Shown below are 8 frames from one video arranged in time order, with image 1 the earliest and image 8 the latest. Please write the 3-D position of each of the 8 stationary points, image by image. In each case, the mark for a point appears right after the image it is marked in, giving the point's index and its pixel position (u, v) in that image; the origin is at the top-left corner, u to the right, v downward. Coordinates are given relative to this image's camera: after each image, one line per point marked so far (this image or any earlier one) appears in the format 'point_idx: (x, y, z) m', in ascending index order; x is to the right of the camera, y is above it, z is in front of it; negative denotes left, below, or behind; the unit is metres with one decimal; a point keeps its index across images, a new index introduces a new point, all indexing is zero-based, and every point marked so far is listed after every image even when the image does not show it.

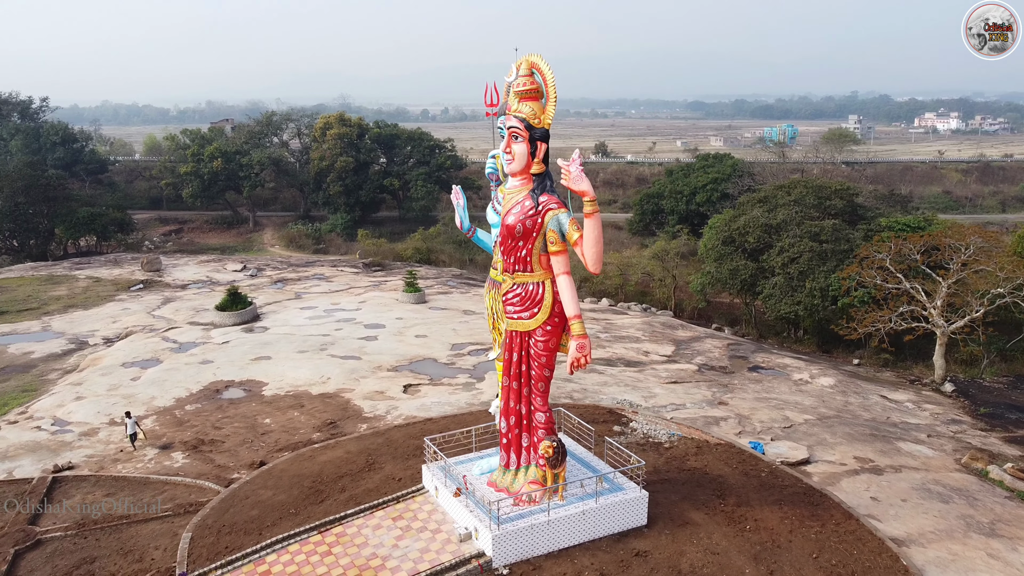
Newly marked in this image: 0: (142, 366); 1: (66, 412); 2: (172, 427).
0: (-8.0, -1.7, +17.4) m
1: (-8.2, -2.3, +14.9) m
2: (-6.0, -2.4, +14.2) m
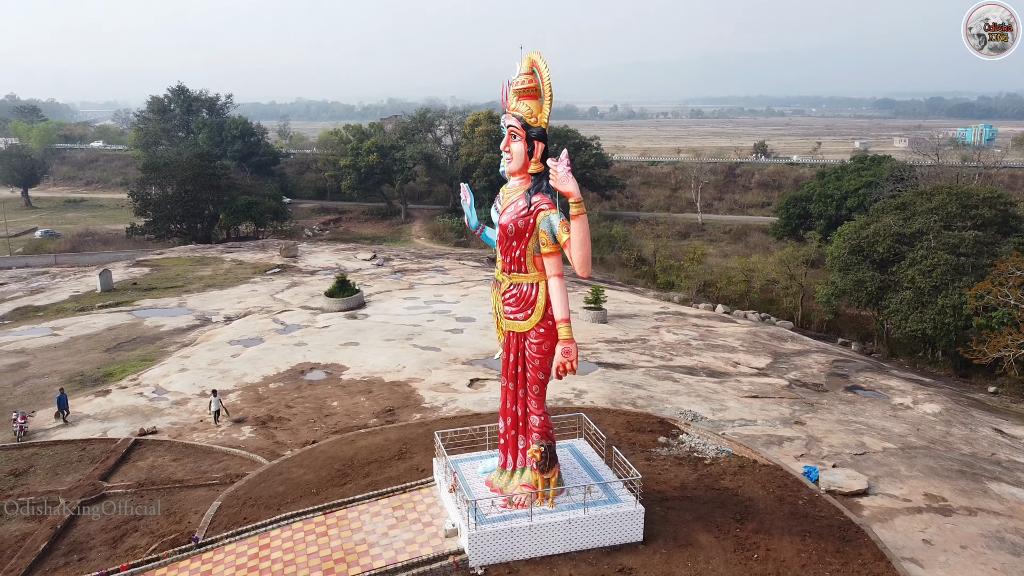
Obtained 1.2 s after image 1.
0: (-6.2, -1.3, +18.7) m
1: (-7.0, -1.9, +16.4) m
2: (-4.9, -2.1, +15.3) m
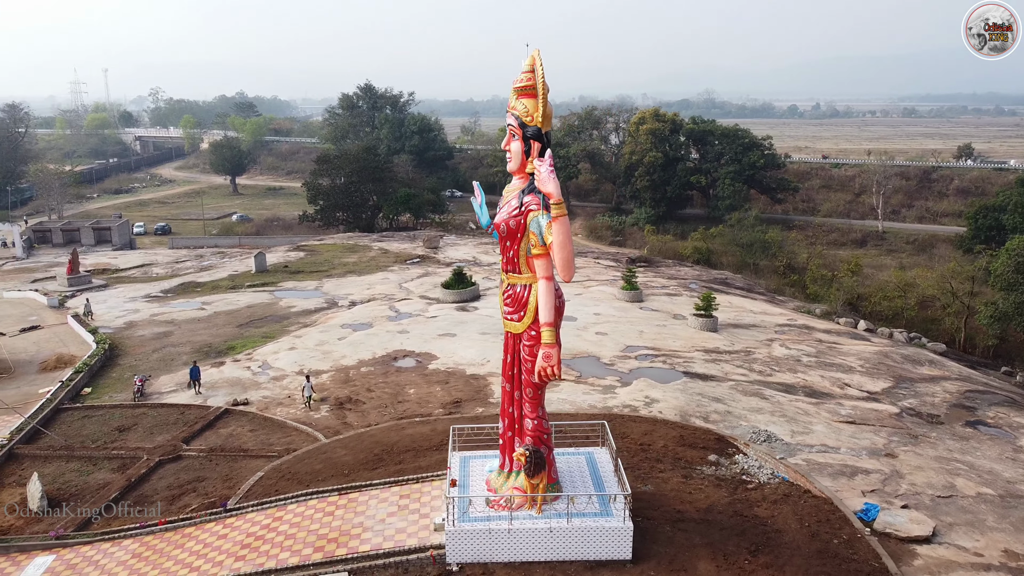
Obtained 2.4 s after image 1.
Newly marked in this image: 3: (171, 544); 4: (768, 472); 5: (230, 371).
0: (-3.9, -1.0, +19.8) m
1: (-5.2, -1.5, +17.7) m
2: (-3.5, -1.9, +16.2) m
3: (-4.1, -3.1, +9.7) m
4: (+3.6, -2.6, +11.5) m
5: (-6.0, -1.7, +17.1) m
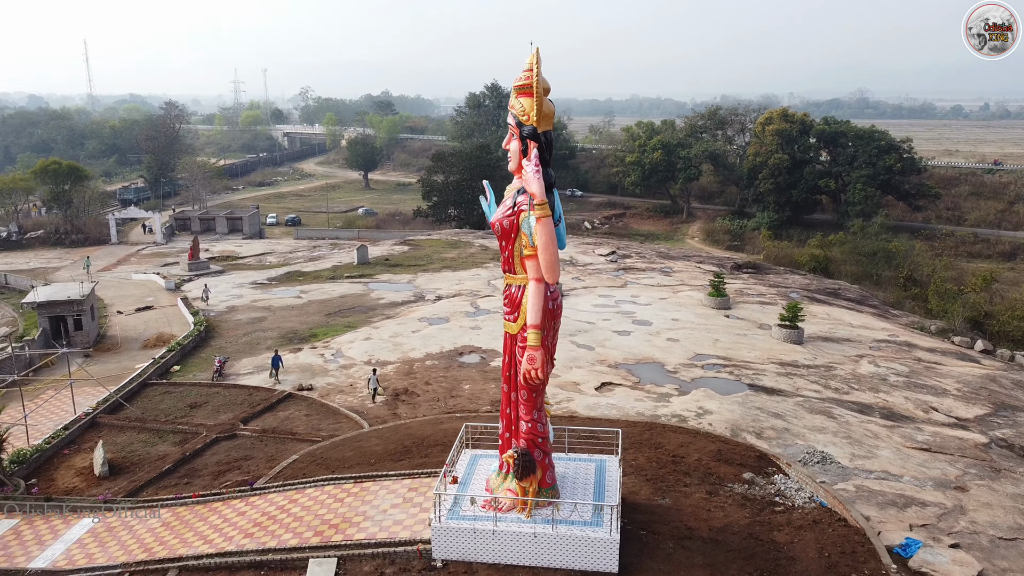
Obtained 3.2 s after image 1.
0: (-2.1, -0.9, +20.3) m
1: (-3.7, -1.3, +18.4) m
2: (-2.3, -1.8, +16.6) m
3: (-4.0, -2.9, +10.3) m
4: (+3.9, -2.8, +10.8) m
5: (-4.6, -1.5, +17.9) m
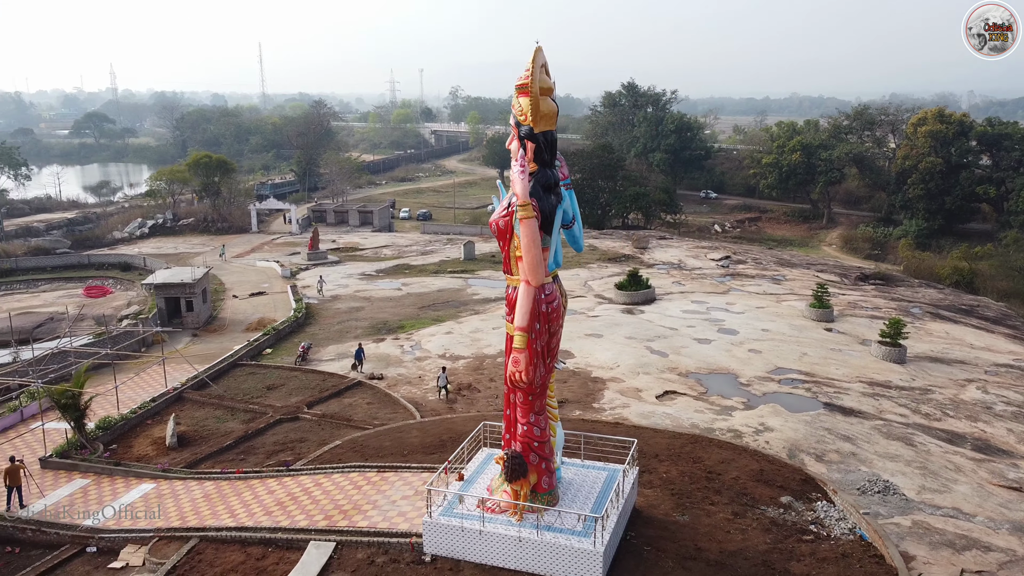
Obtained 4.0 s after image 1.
0: (0.0, -0.8, +20.4) m
1: (-2.0, -1.2, +18.8) m
2: (-0.9, -1.7, +16.8) m
3: (-3.8, -2.7, +10.9) m
4: (+4.1, -2.9, +10.0) m
5: (-2.9, -1.3, +18.5) m
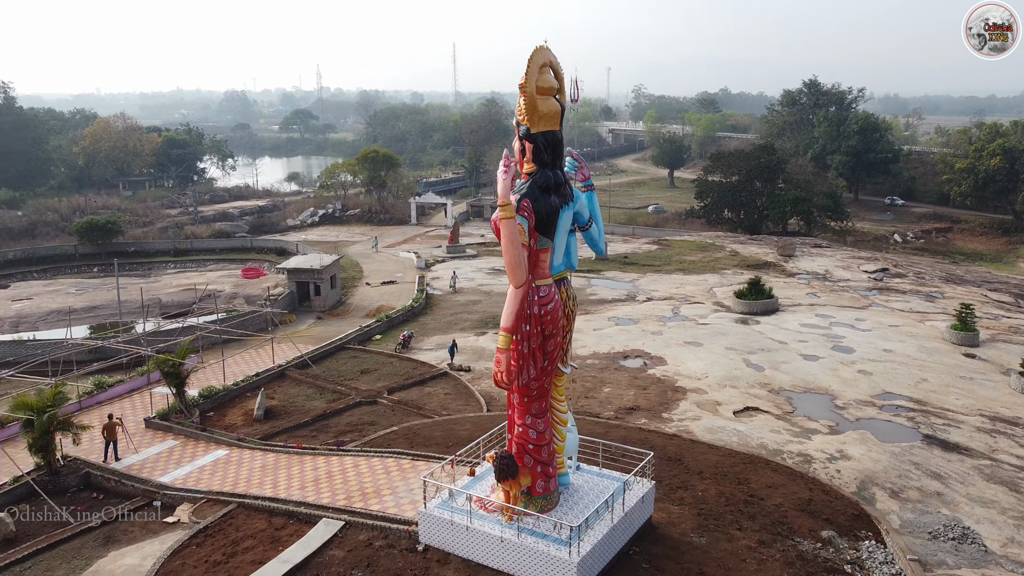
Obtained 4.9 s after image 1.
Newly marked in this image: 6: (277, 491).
0: (+2.6, -0.8, +20.1) m
1: (+0.3, -1.2, +19.0) m
2: (+0.9, -1.7, +16.8) m
3: (-3.3, -2.6, +11.7) m
4: (+4.2, -3.2, +9.1) m
5: (-0.6, -1.2, +18.9) m
6: (-3.1, -2.7, +10.7) m
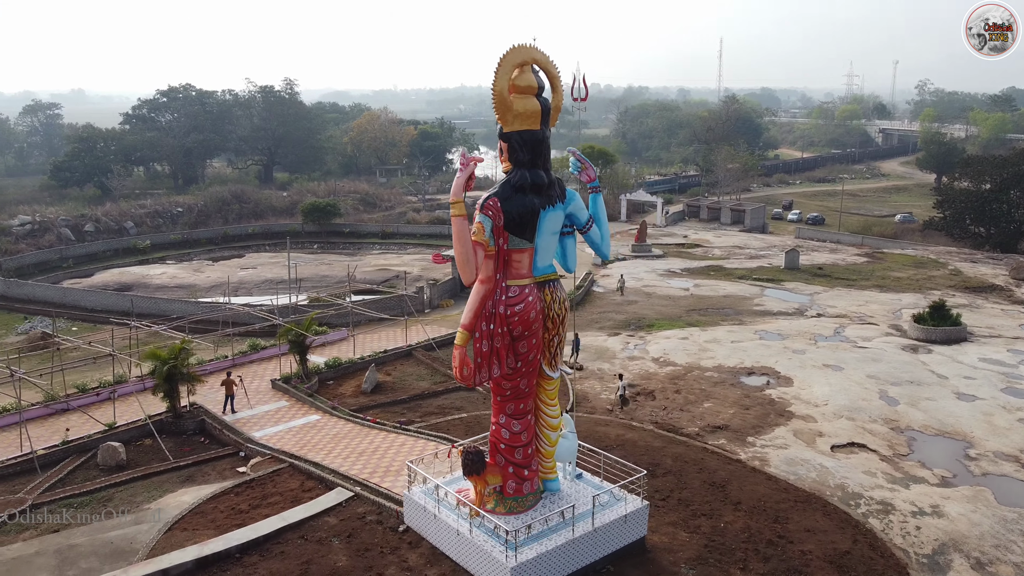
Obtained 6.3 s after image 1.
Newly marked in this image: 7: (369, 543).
0: (+5.8, -1.1, +18.7) m
1: (+3.3, -1.2, +18.4) m
2: (+3.1, -1.8, +16.1) m
3: (-2.5, -2.3, +12.6) m
4: (+3.7, -3.5, +7.8) m
5: (+2.4, -1.2, +18.6) m
6: (-2.6, -2.4, +11.6) m
7: (-1.6, -2.8, +8.9) m
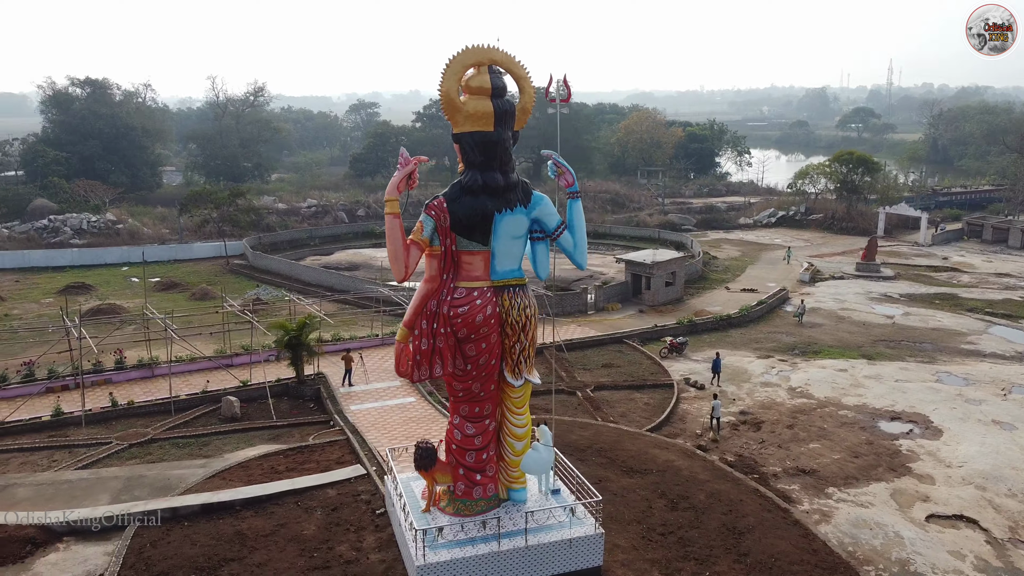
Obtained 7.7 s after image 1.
0: (+8.6, -1.8, +16.0) m
1: (+6.1, -1.7, +16.6) m
2: (+5.1, -2.2, +14.5) m
3: (-1.4, -2.2, +13.2) m
4: (+2.6, -3.8, +6.5) m
5: (+5.3, -1.6, +17.1) m
6: (-2.0, -2.3, +12.3) m
7: (-2.0, -2.7, +9.4) m
